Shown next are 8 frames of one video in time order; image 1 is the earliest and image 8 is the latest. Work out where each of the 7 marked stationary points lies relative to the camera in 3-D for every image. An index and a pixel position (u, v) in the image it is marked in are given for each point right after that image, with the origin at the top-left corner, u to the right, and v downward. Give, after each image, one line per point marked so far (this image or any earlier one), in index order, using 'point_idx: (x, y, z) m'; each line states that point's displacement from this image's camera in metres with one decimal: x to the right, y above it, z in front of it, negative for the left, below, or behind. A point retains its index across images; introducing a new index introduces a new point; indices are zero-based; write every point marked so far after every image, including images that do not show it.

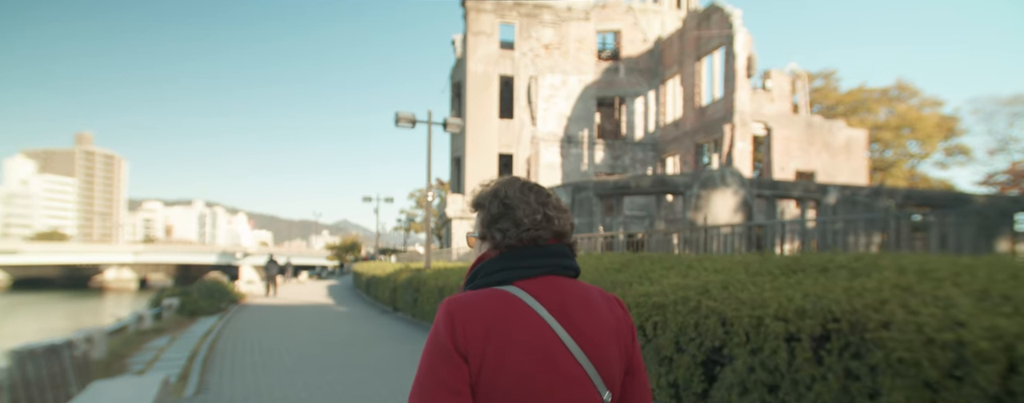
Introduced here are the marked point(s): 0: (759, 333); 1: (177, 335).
0: (+1.8, -0.9, +4.1) m
1: (-8.2, -3.3, +14.3) m
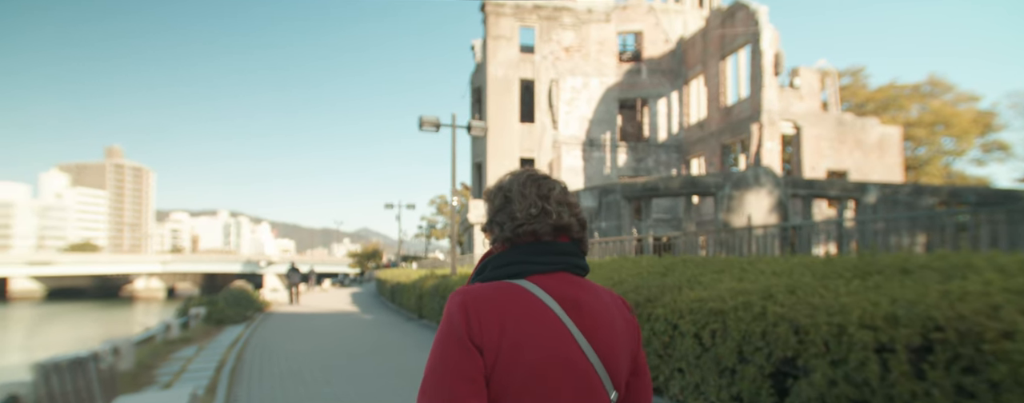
0: (+2.1, -0.9, +3.7) m
1: (-7.5, -3.5, +14.1) m
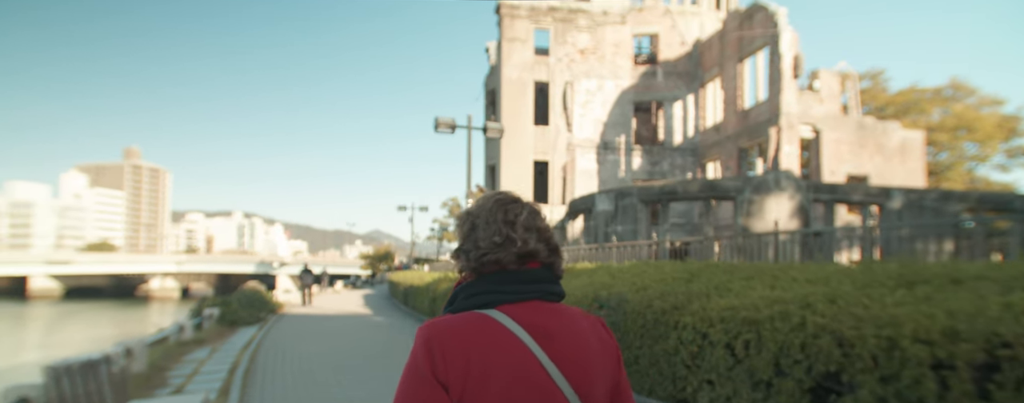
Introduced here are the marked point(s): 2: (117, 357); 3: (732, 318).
0: (+2.3, -0.9, +3.5) m
1: (-7.1, -3.5, +14.1) m
2: (-5.0, -2.0, +7.3) m
3: (+1.9, -1.0, +5.0) m
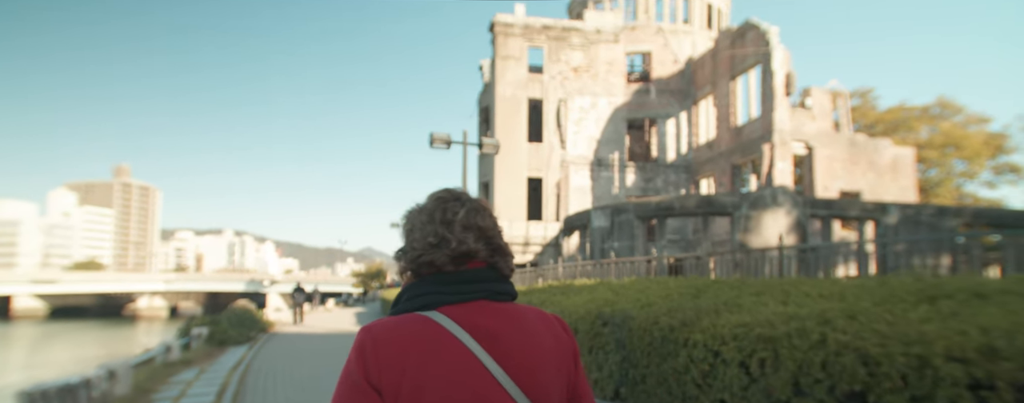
0: (+2.3, -1.0, +3.3) m
1: (-7.2, -3.9, +13.7) m
2: (-5.0, -2.1, +7.0) m
3: (+1.9, -1.1, +4.8) m
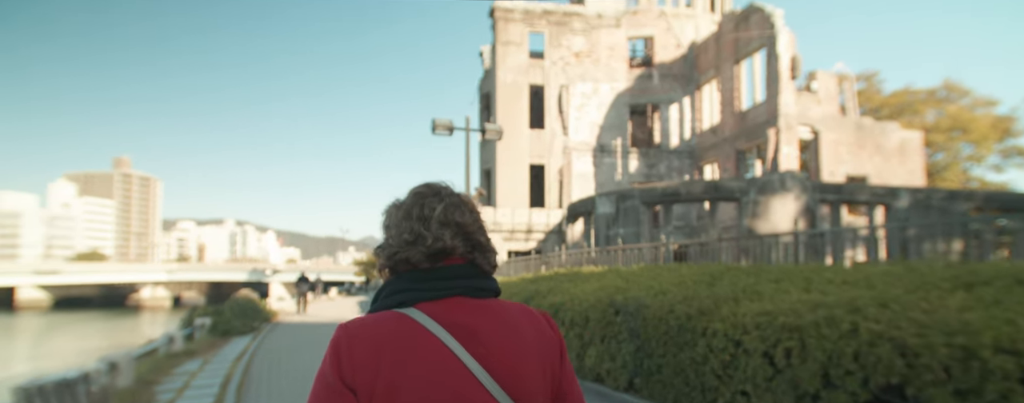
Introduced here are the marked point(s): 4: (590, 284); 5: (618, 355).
0: (+2.4, -0.9, +3.1) m
1: (-7.0, -3.6, +13.6) m
2: (-4.9, -2.0, +6.8) m
3: (+2.0, -1.0, +4.6) m
4: (+1.3, -1.4, +9.8) m
5: (+1.4, -2.0, +7.5) m
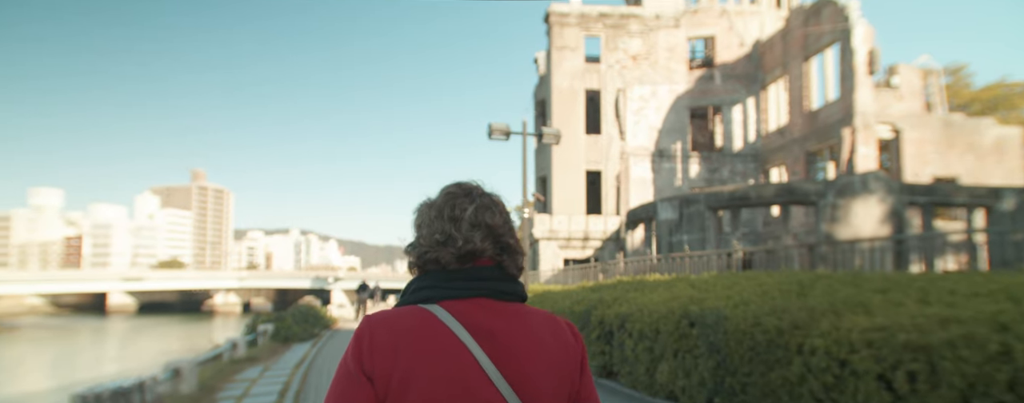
0: (+2.8, -0.8, +2.4) m
1: (-5.6, -3.8, +13.7) m
2: (-4.1, -2.1, +6.8) m
3: (+2.5, -1.0, +4.0) m
4: (+2.3, -1.4, +9.1) m
5: (+2.1, -2.0, +6.8) m
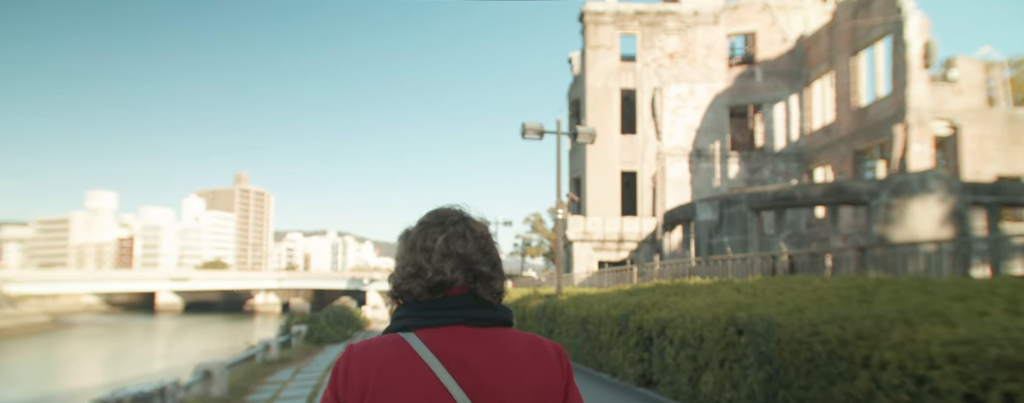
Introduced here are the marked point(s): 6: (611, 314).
0: (+2.9, -0.8, +1.9) m
1: (-4.9, -3.8, +13.6) m
2: (-3.8, -2.1, +6.6) m
3: (+2.7, -0.9, +3.4) m
4: (+2.8, -1.4, +8.6) m
5: (+2.5, -2.0, +6.3) m
6: (+1.8, -2.1, +10.8) m
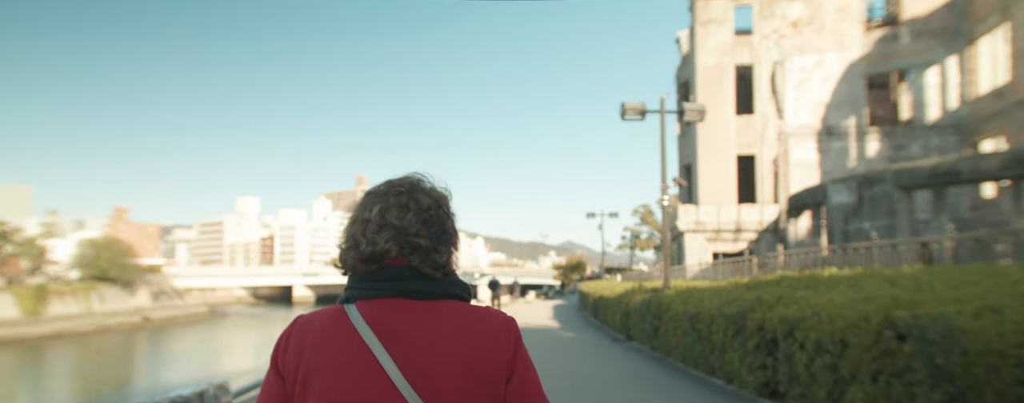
0: (+2.7, -0.5, +0.2) m
1: (-2.7, -3.6, +13.2) m
2: (-2.9, -1.9, +6.1) m
3: (+2.9, -0.6, +1.8) m
4: (+3.9, -1.1, +6.9) m
5: (+3.2, -1.7, +4.7) m
6: (+3.4, -1.7, +9.2) m
